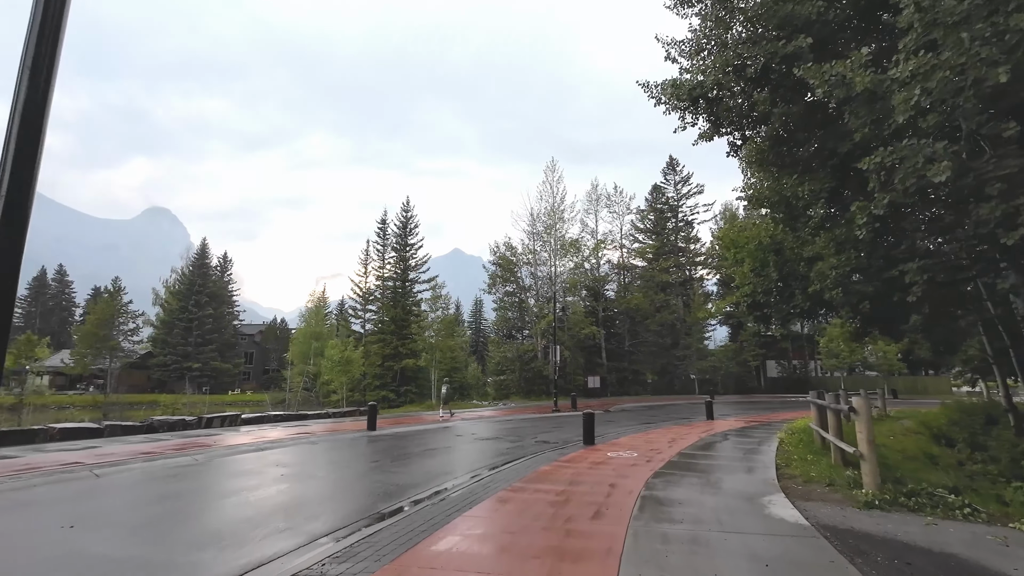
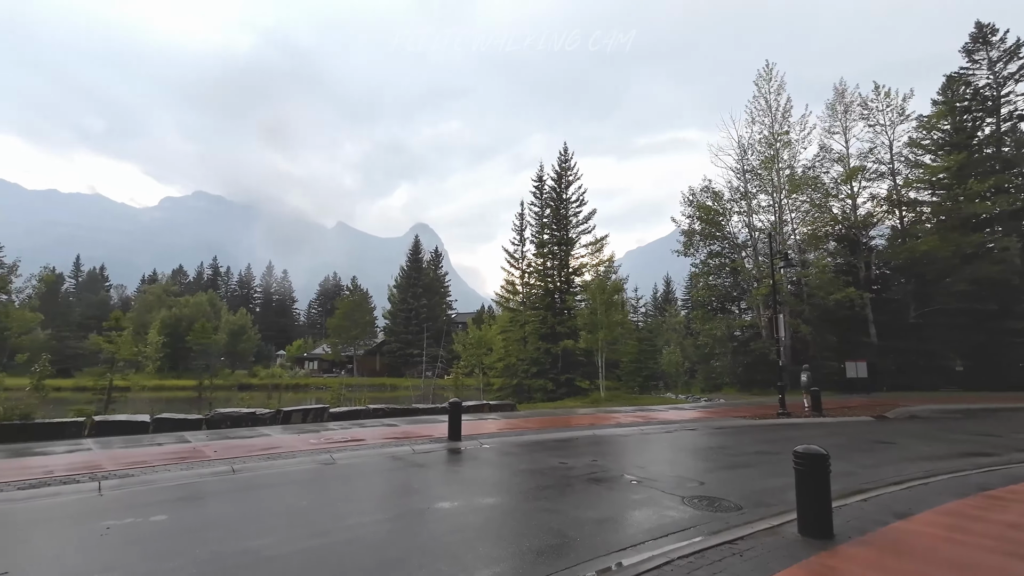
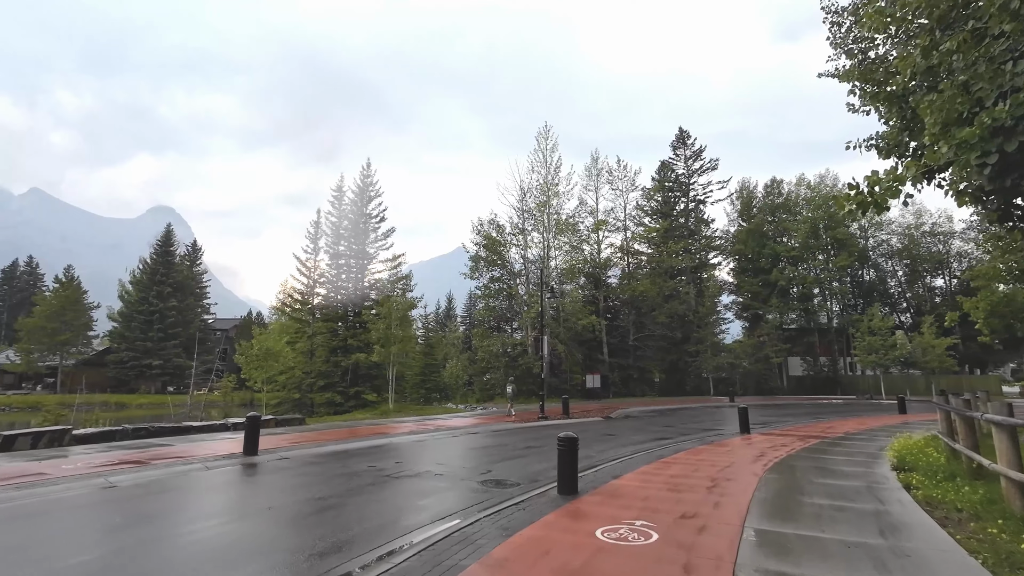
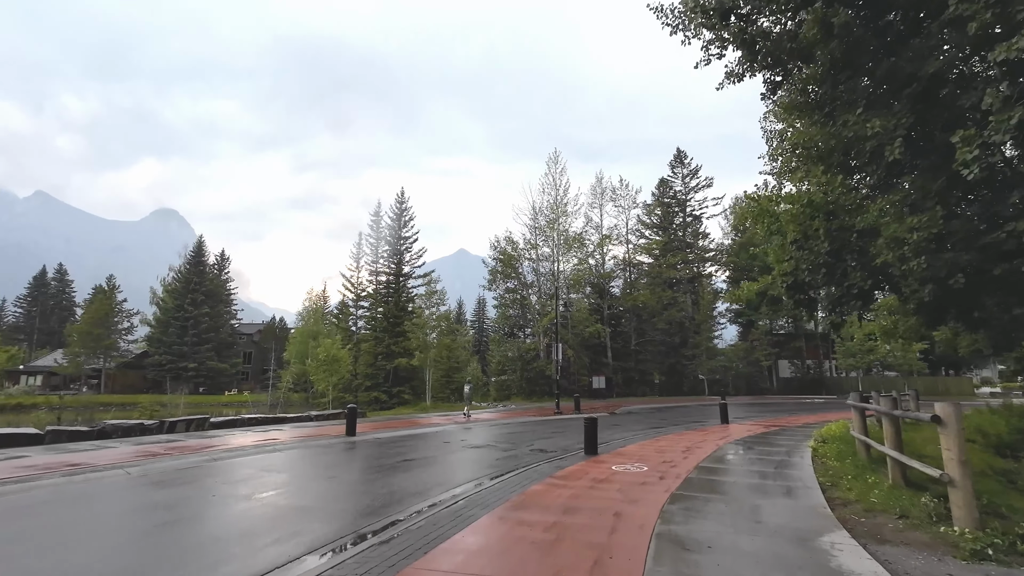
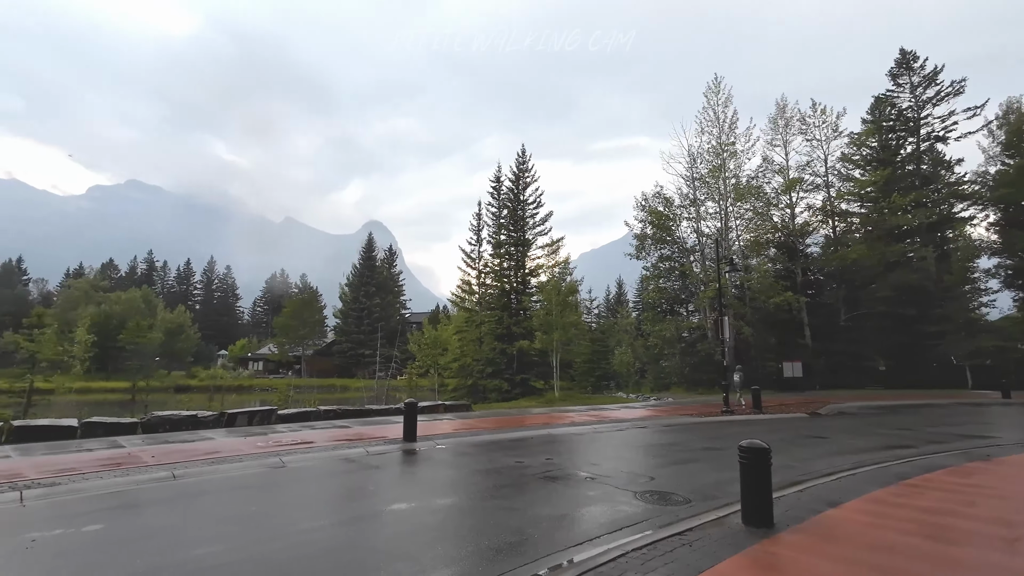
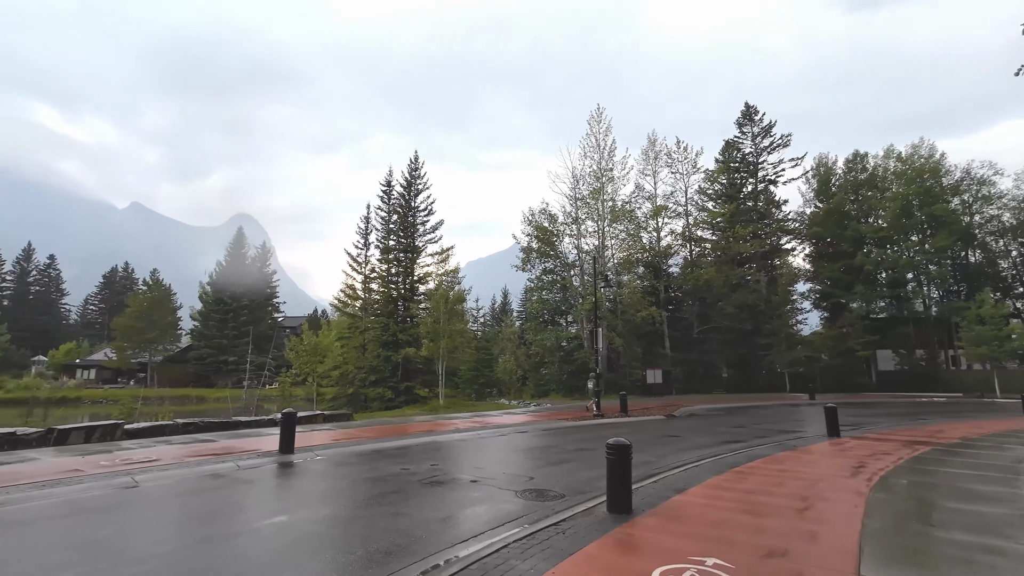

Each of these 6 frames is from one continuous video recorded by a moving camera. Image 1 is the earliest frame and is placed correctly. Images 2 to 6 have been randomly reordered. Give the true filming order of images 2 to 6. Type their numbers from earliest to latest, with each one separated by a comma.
4, 3, 6, 5, 2
